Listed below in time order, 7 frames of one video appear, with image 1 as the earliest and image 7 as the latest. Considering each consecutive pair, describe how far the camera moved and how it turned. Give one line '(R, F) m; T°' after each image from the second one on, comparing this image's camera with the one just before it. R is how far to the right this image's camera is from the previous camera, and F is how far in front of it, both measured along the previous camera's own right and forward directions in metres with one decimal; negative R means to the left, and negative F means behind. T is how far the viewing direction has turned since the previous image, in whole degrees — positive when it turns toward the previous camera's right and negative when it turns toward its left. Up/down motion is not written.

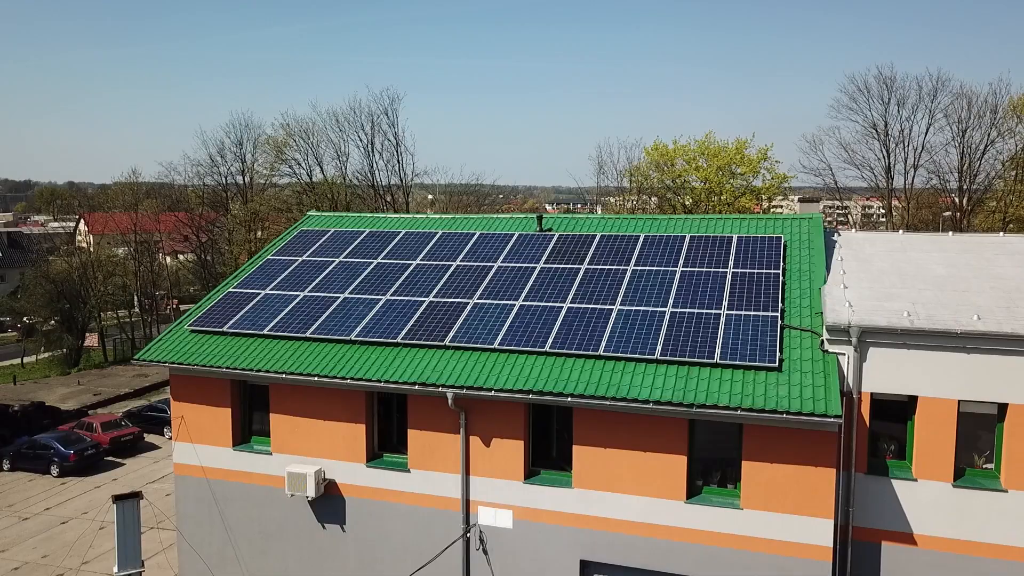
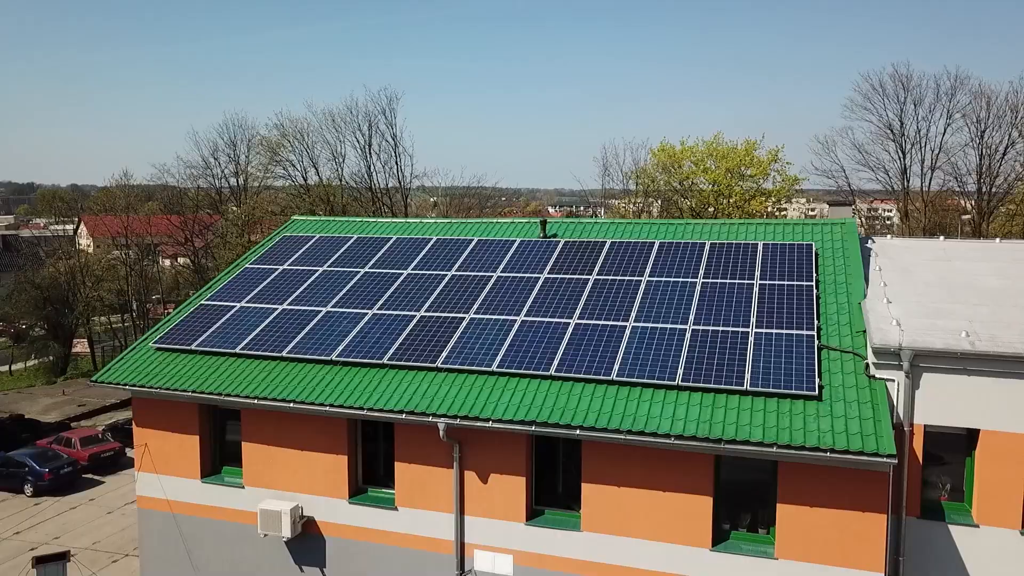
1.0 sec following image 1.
(0.0, +1.8) m; 0°
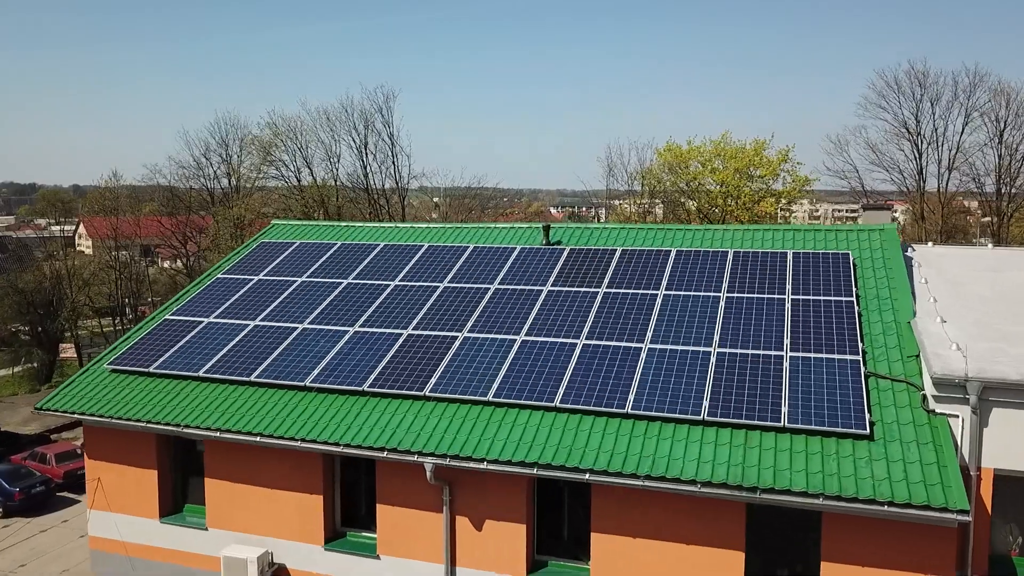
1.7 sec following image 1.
(+0.1, +1.8) m; 0°
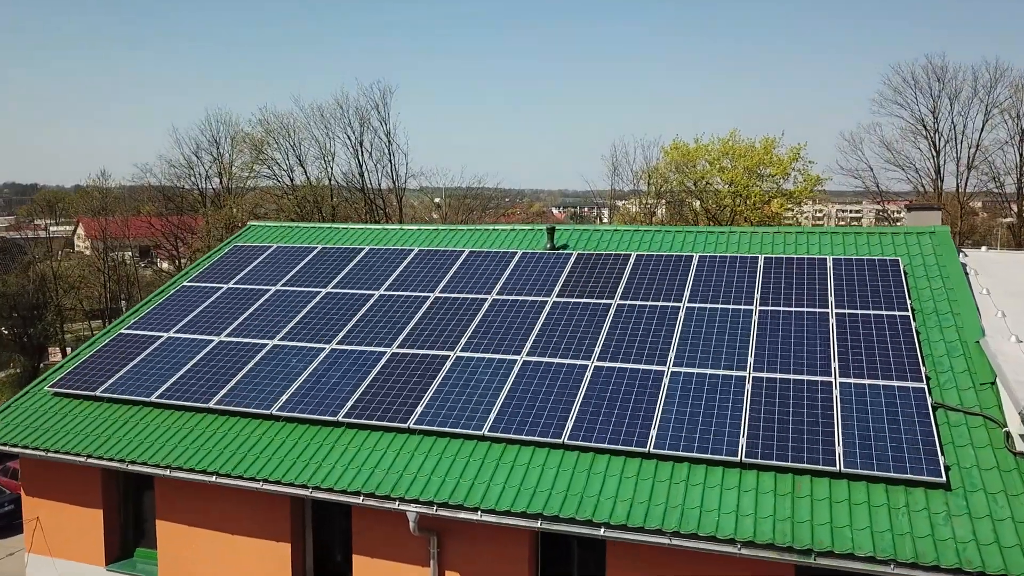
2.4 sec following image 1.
(0.0, +1.8) m; 0°
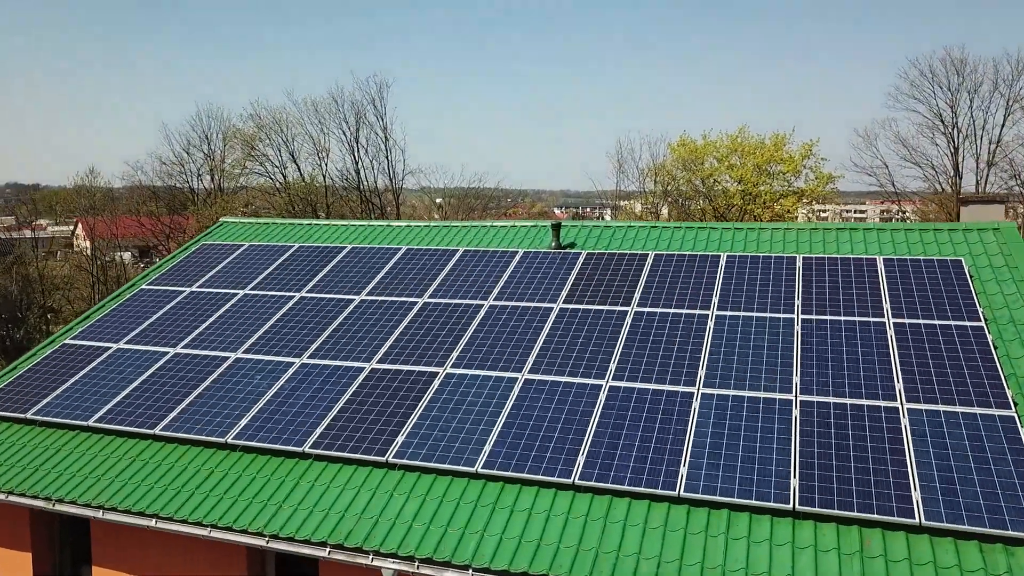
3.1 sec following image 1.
(0.0, +1.8) m; 0°
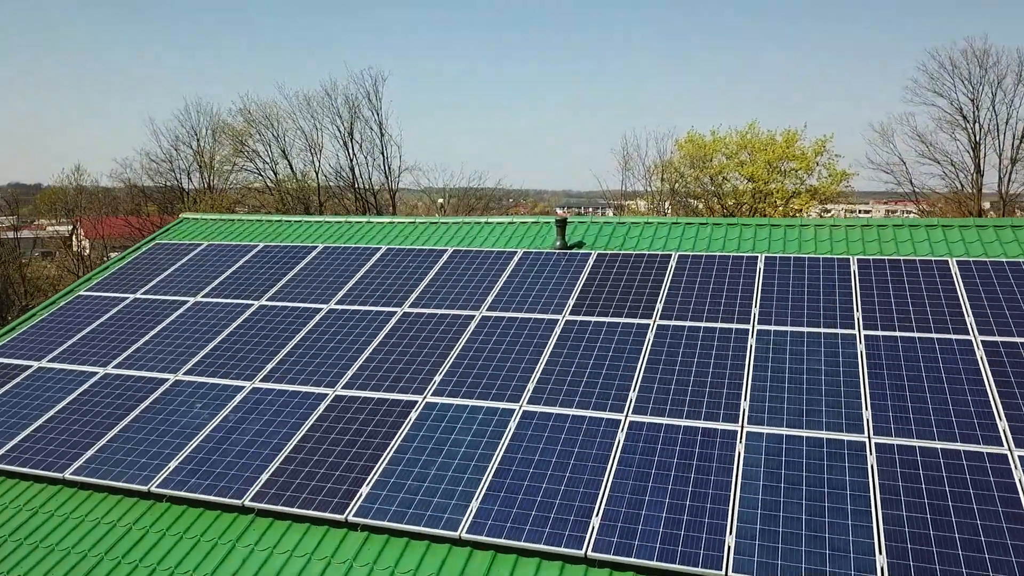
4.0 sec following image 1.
(+0.1, +1.9) m; 0°
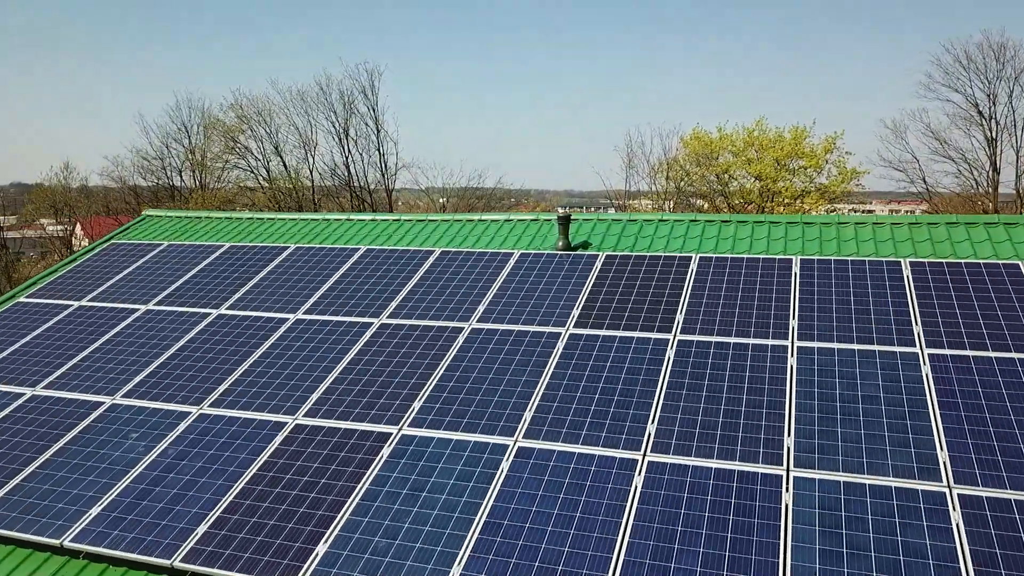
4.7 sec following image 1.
(+0.1, +1.4) m; 0°
